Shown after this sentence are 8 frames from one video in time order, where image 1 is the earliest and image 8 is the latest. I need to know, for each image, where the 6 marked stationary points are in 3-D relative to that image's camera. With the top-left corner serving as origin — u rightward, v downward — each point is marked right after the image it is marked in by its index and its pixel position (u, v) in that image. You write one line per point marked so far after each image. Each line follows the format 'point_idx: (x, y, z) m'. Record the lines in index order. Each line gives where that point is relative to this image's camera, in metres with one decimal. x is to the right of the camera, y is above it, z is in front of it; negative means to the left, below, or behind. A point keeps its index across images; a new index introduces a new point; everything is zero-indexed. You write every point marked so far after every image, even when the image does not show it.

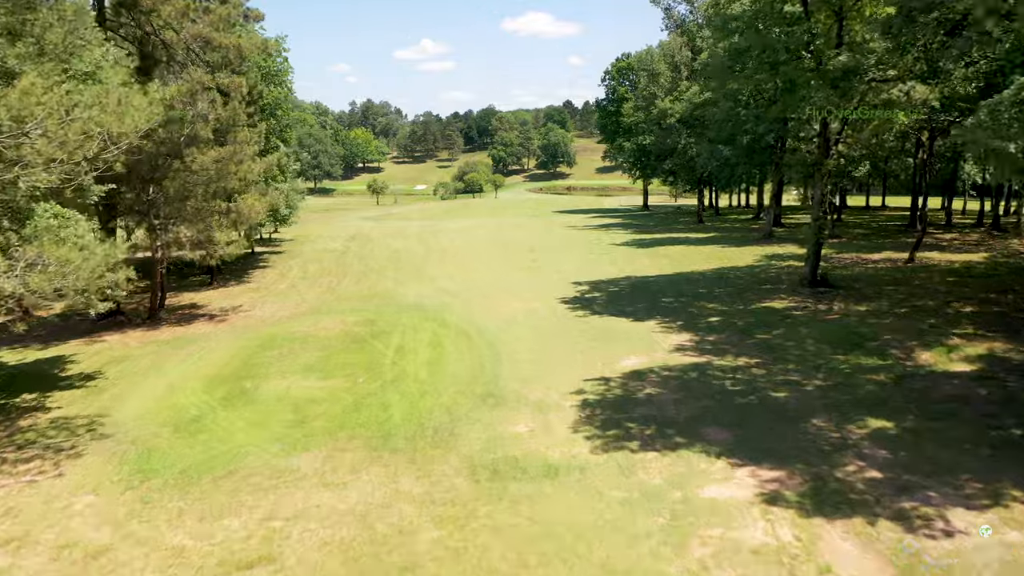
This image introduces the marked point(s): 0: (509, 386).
0: (0.0, -1.7, +13.8) m
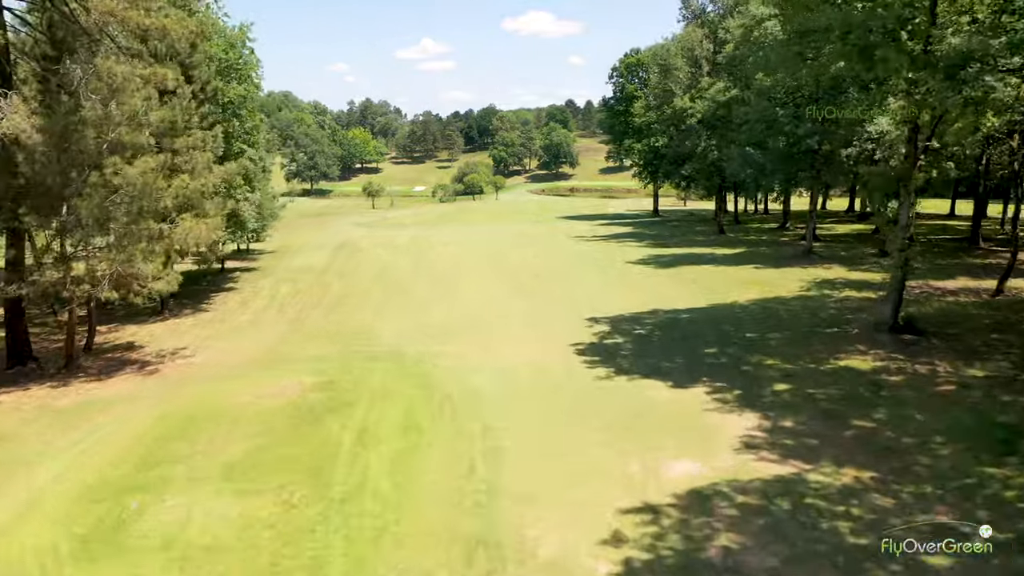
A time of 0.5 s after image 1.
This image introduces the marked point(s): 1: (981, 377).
0: (0.0, -2.6, +9.3) m
1: (+7.7, -1.5, +13.3) m
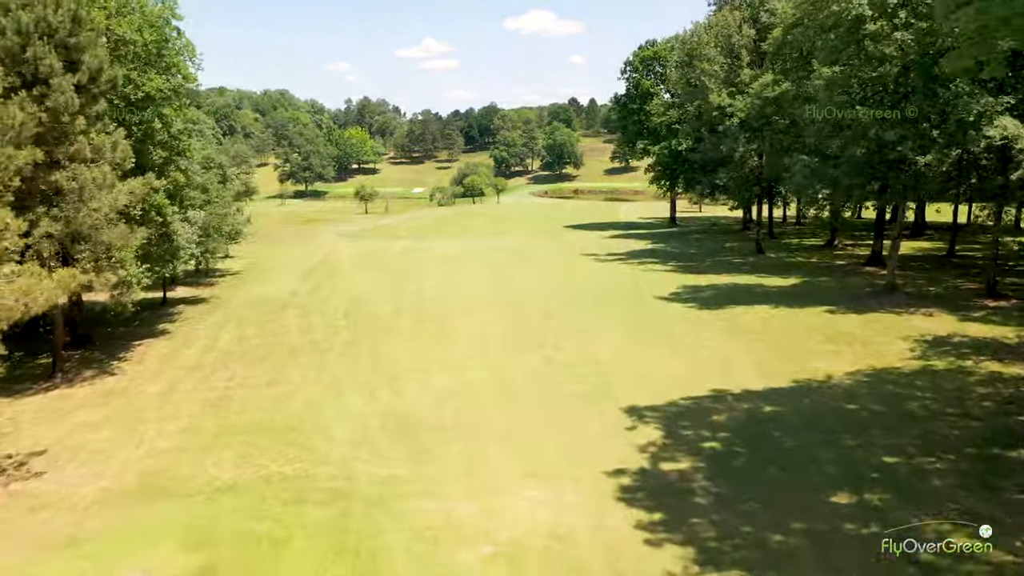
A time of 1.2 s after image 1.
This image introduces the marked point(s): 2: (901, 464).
0: (0.0, -4.0, +2.9) m
1: (+7.8, -2.9, +6.9) m
2: (+5.4, -2.4, +11.1) m
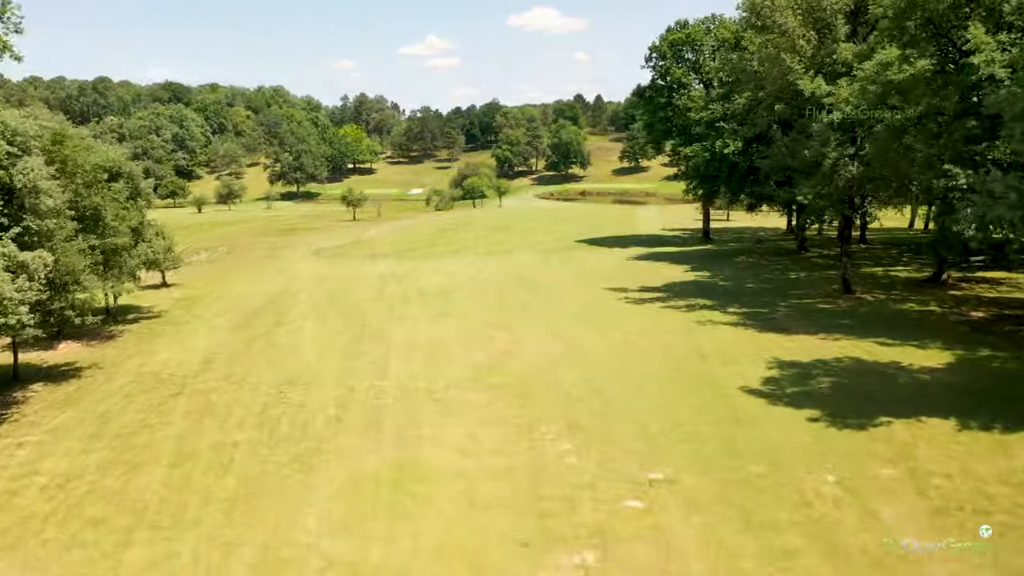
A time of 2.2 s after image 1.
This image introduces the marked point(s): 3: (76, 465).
0: (+0.1, -5.9, -6.6) m
1: (+7.9, -4.7, -2.6) m
2: (+5.5, -4.3, +1.6) m
3: (-8.0, -3.3, +14.8) m
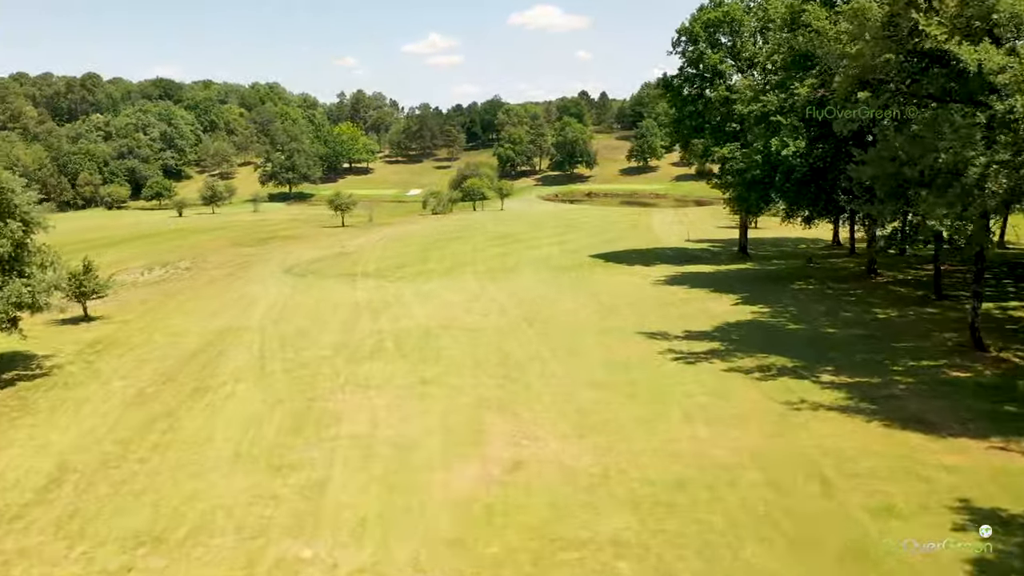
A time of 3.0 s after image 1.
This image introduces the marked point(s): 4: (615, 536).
0: (+0.2, -7.4, -14.3) m
1: (+7.9, -6.2, -10.3) m
2: (+5.6, -5.8, -6.1) m
3: (-7.9, -4.7, +7.1) m
4: (+1.5, -3.5, +11.4) m
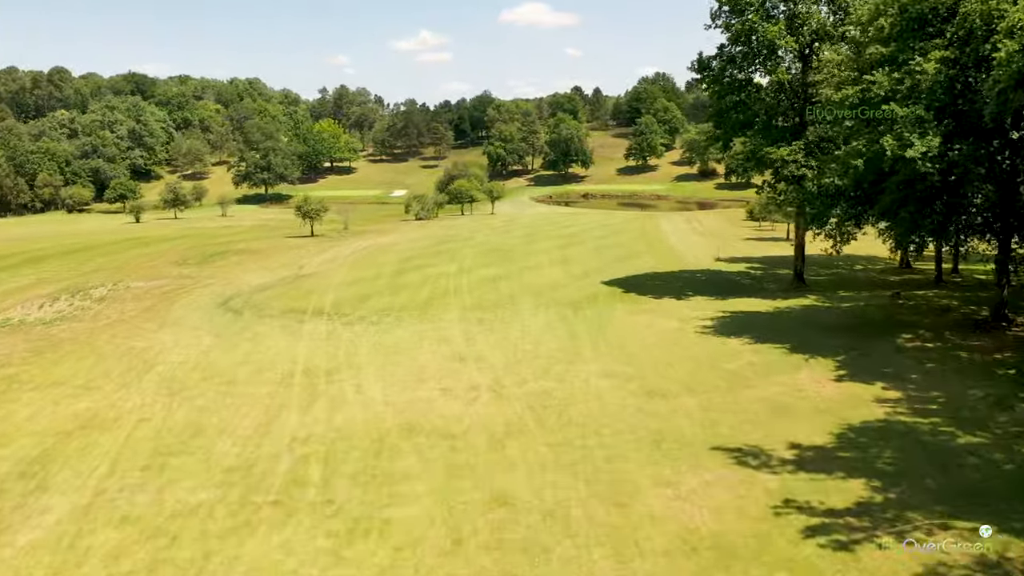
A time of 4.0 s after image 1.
0: (+0.7, -9.3, -23.9) m
1: (+8.4, -8.0, -19.9) m
2: (+6.0, -7.6, -15.7) m
3: (-7.6, -6.5, -2.7) m
4: (+1.7, -5.3, +1.7) m
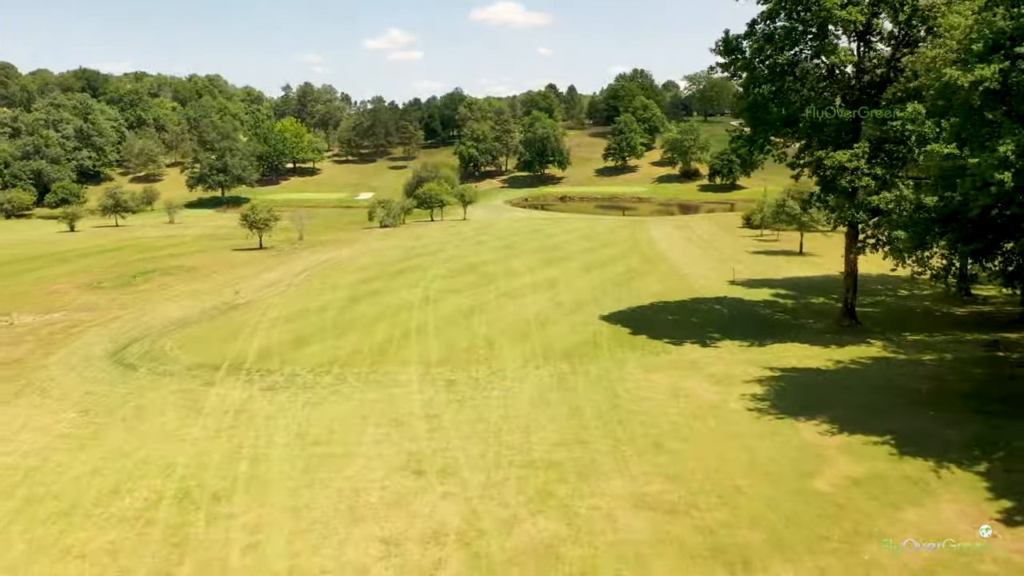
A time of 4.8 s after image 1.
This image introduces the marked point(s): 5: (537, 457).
0: (+2.0, -10.8, -31.6) m
1: (+9.5, -9.5, -27.3) m
2: (+7.0, -9.1, -23.2) m
3: (-7.1, -8.1, -10.7) m
4: (+2.1, -6.8, -6.0) m
5: (+0.5, -3.5, +16.7) m
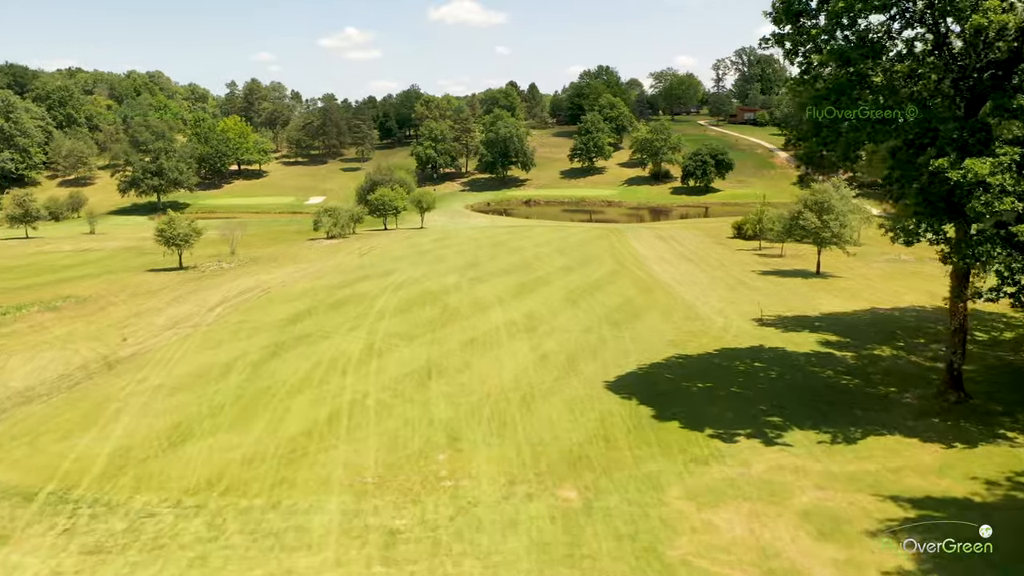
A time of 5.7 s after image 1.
0: (+4.4, -12.4, -40.1) m
1: (+11.7, -11.1, -35.5) m
2: (+8.9, -10.7, -31.5) m
3: (-5.7, -9.8, -19.7) m
4: (+3.2, -8.4, -14.5) m
5: (+0.5, -5.2, +8.0) m
